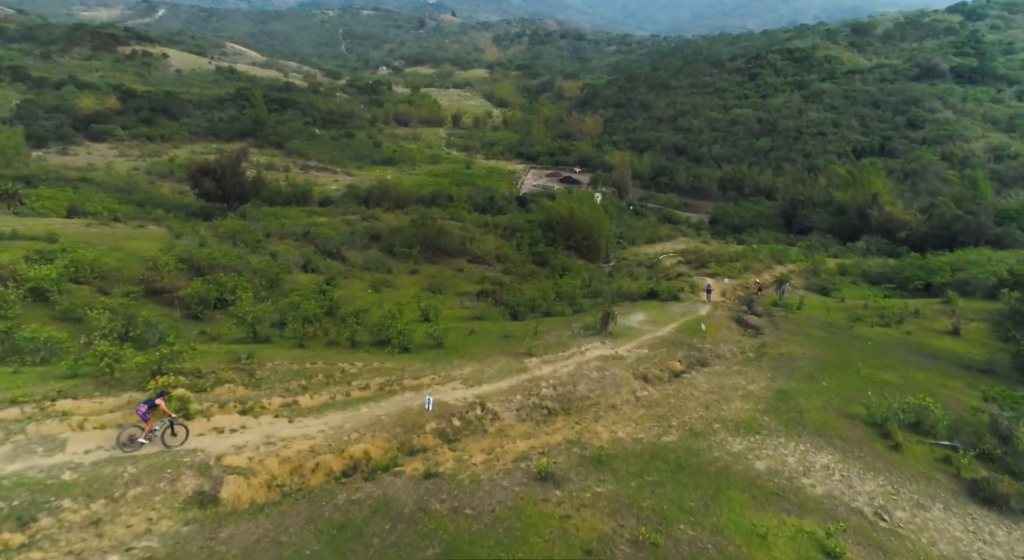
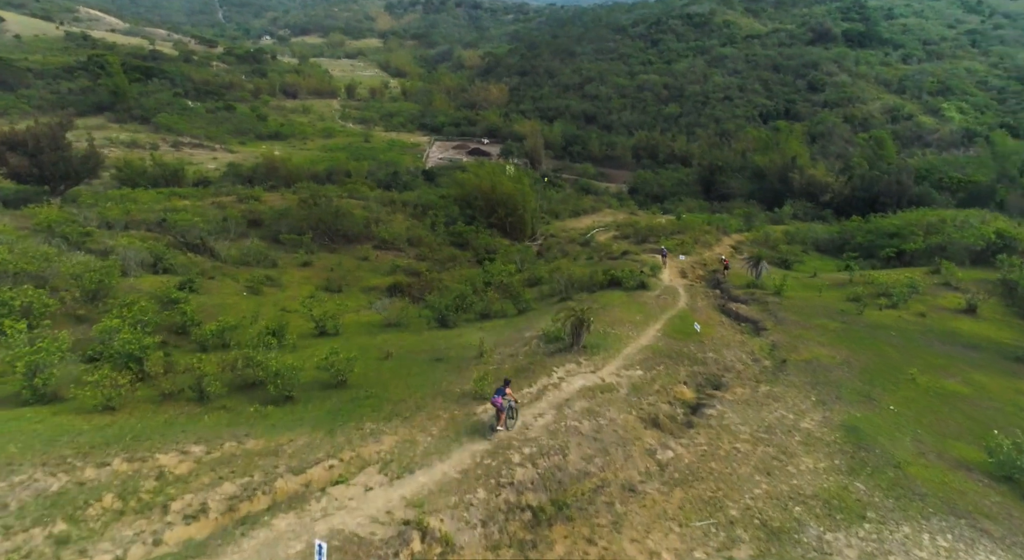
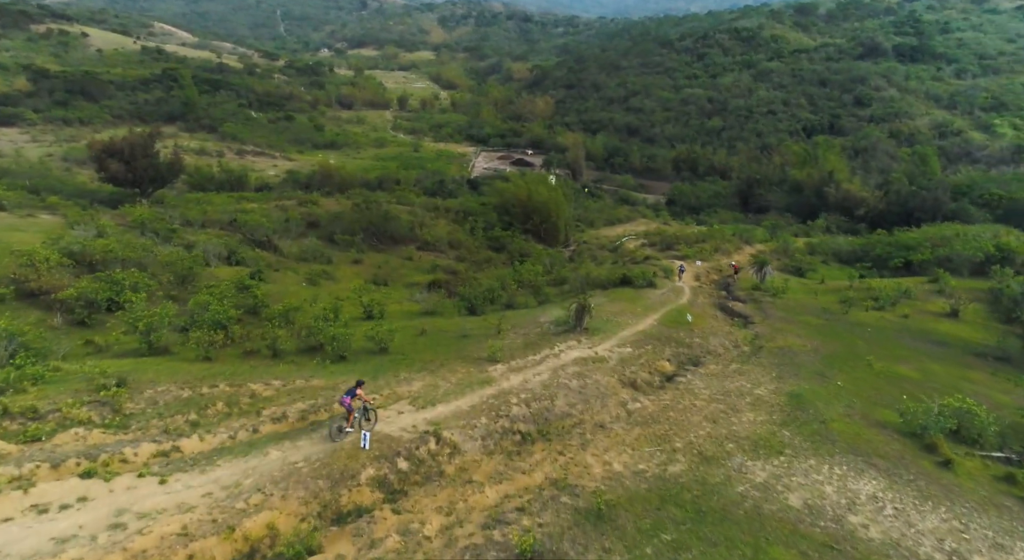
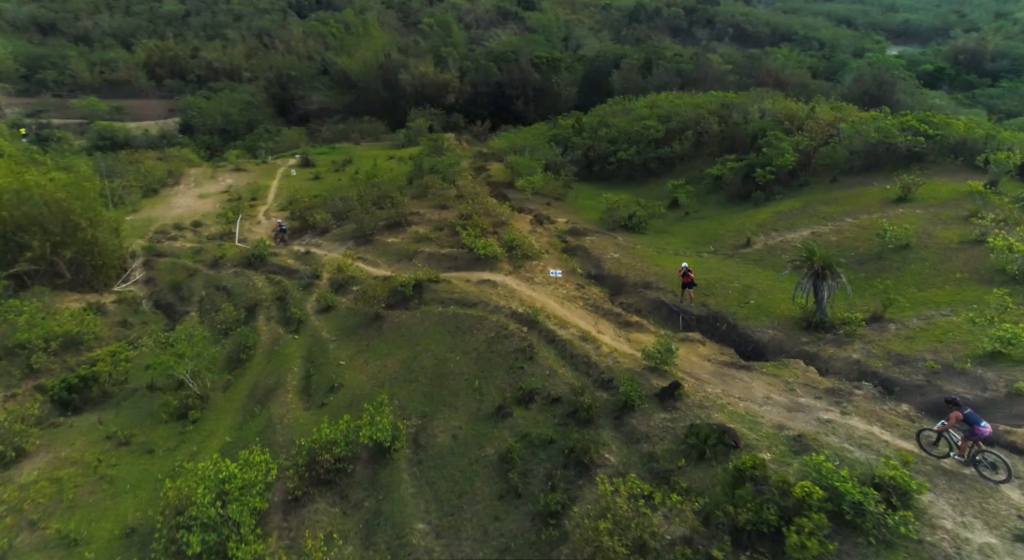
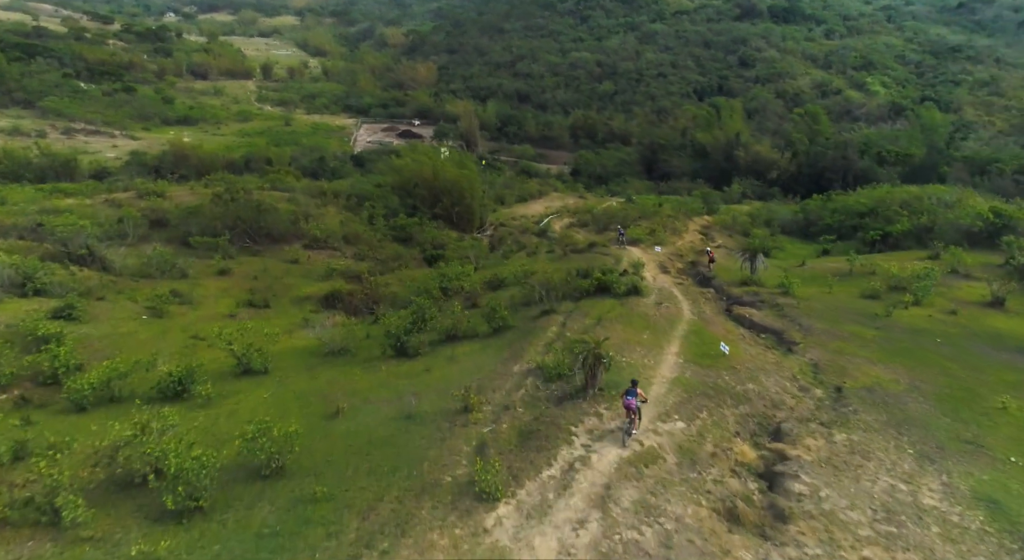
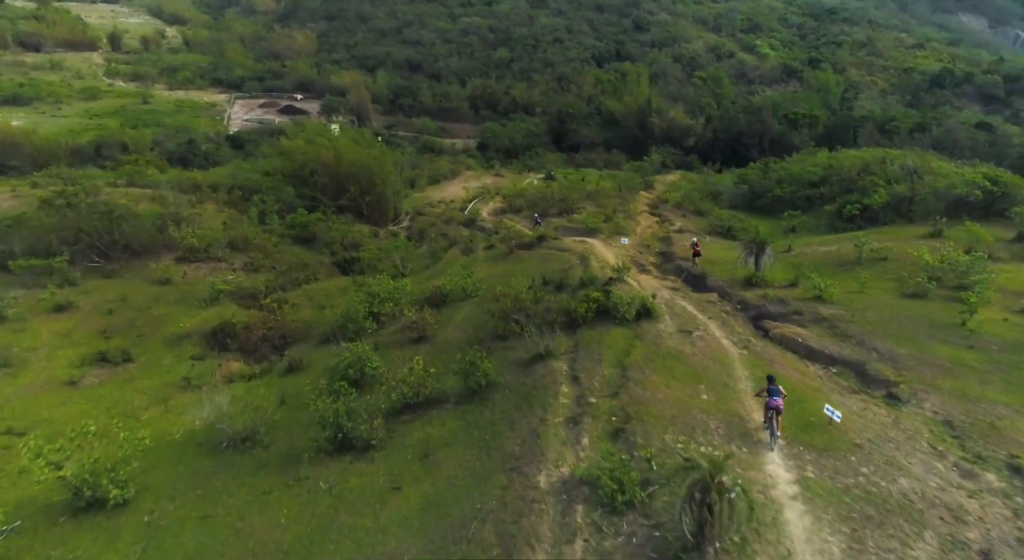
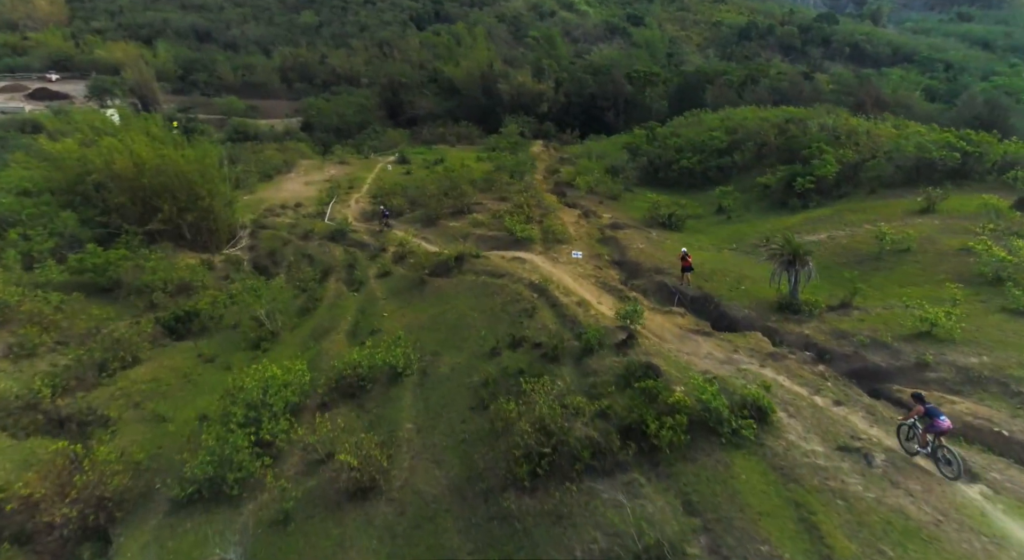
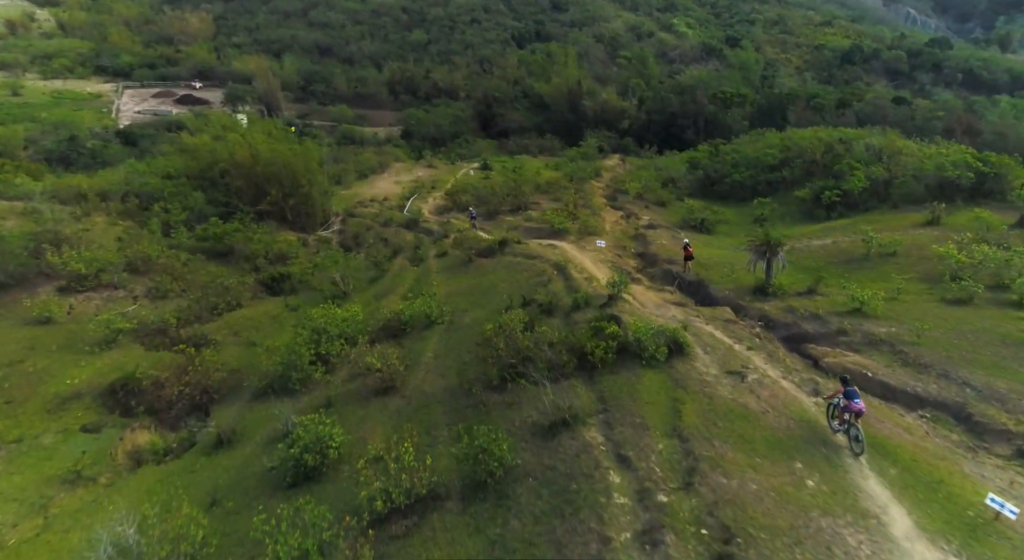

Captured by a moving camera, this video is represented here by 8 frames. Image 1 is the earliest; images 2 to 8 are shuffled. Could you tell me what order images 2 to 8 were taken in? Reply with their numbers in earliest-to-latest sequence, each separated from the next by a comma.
3, 2, 5, 6, 8, 7, 4
